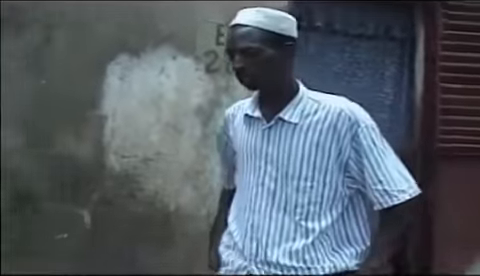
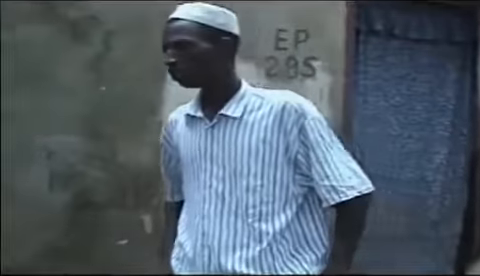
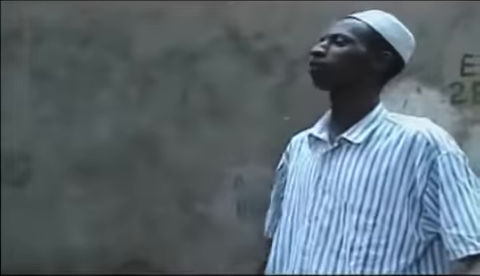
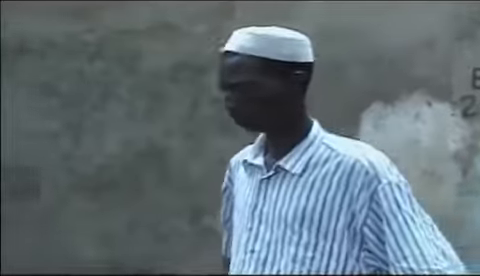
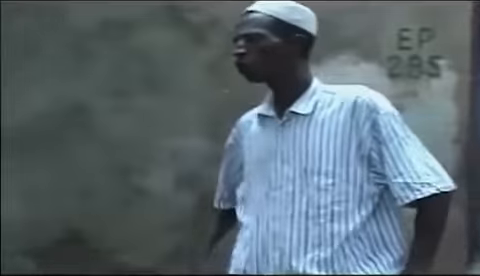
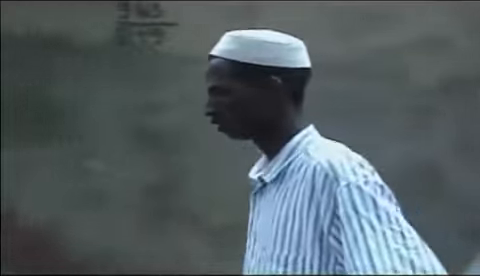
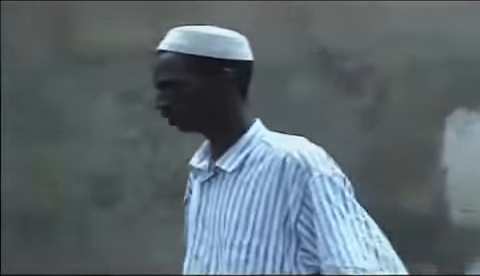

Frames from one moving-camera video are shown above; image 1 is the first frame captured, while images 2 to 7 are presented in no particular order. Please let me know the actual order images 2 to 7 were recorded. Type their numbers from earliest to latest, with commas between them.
2, 5, 3, 4, 7, 6
